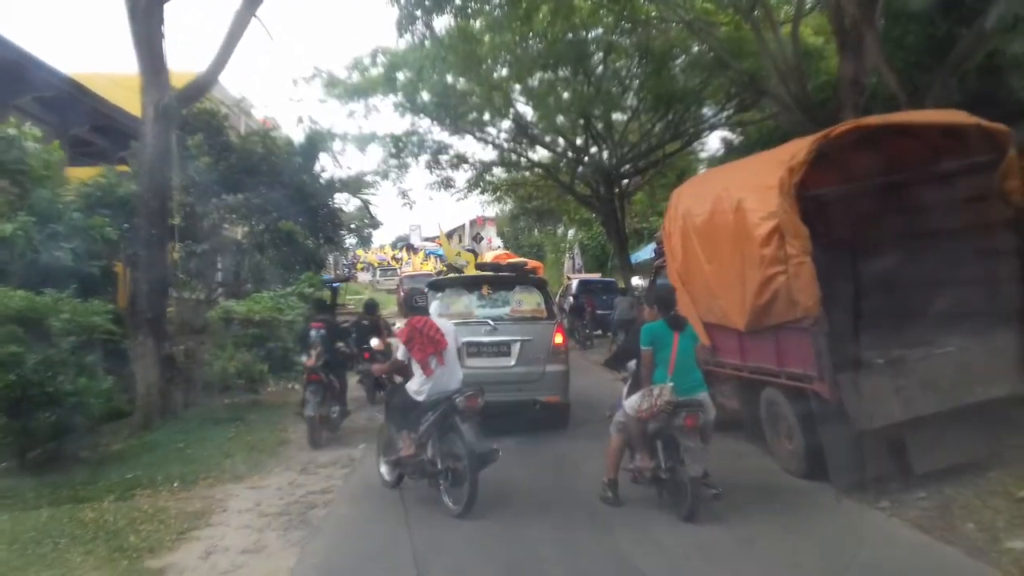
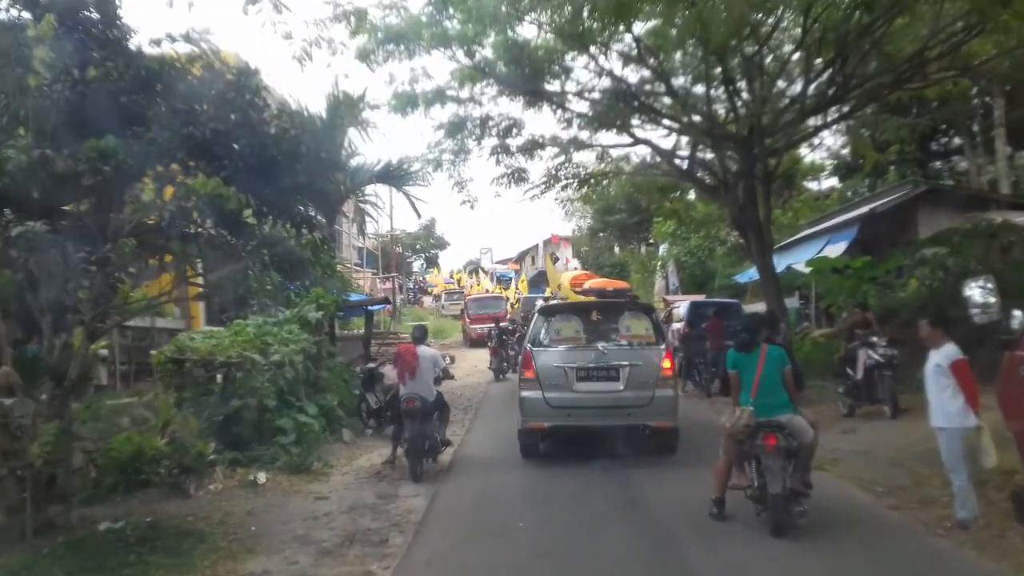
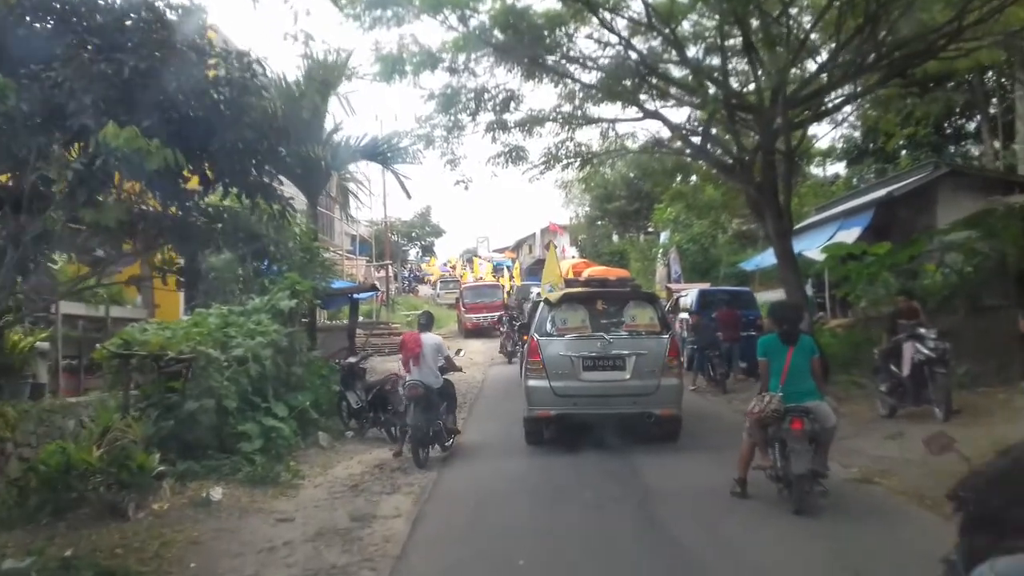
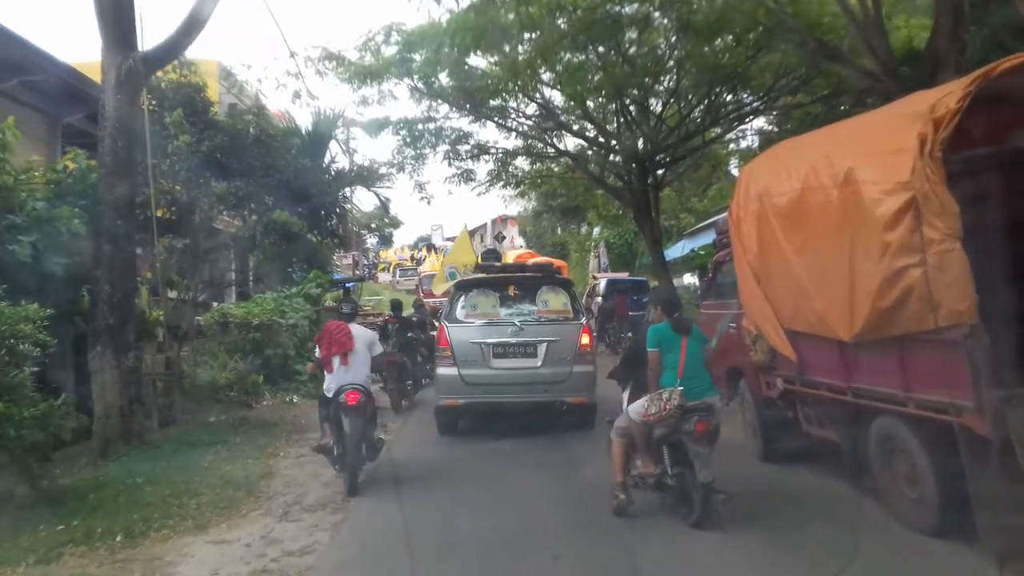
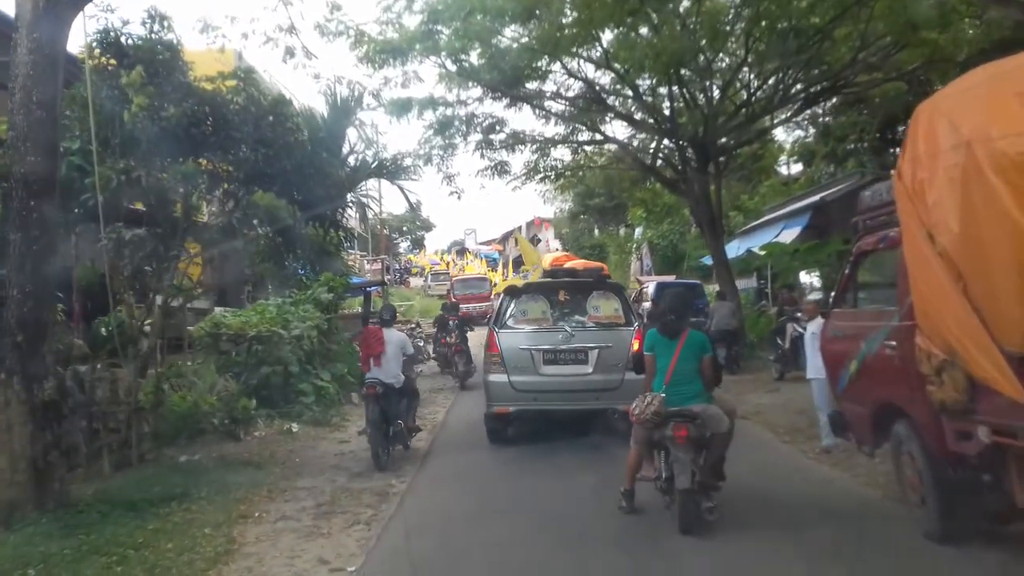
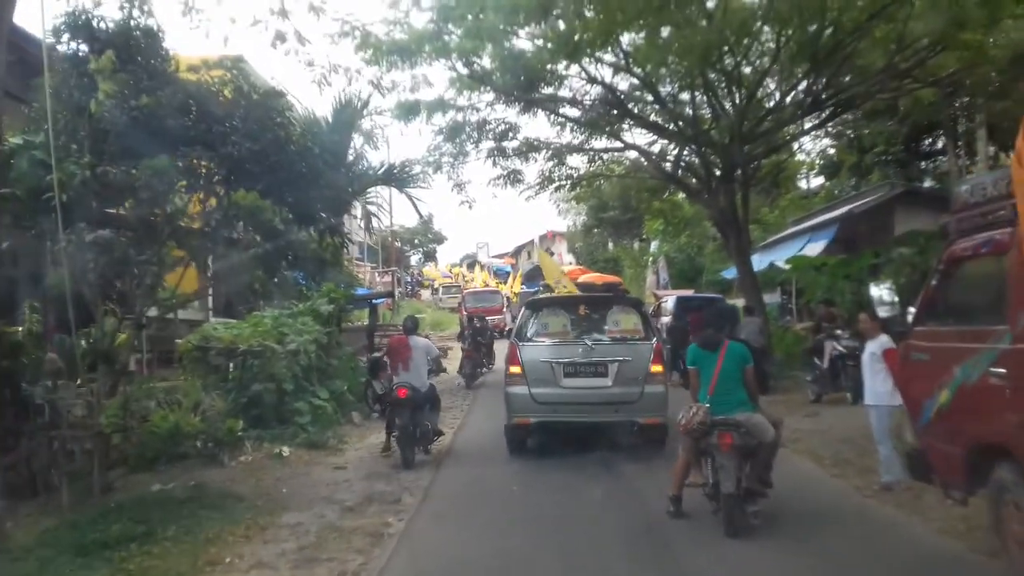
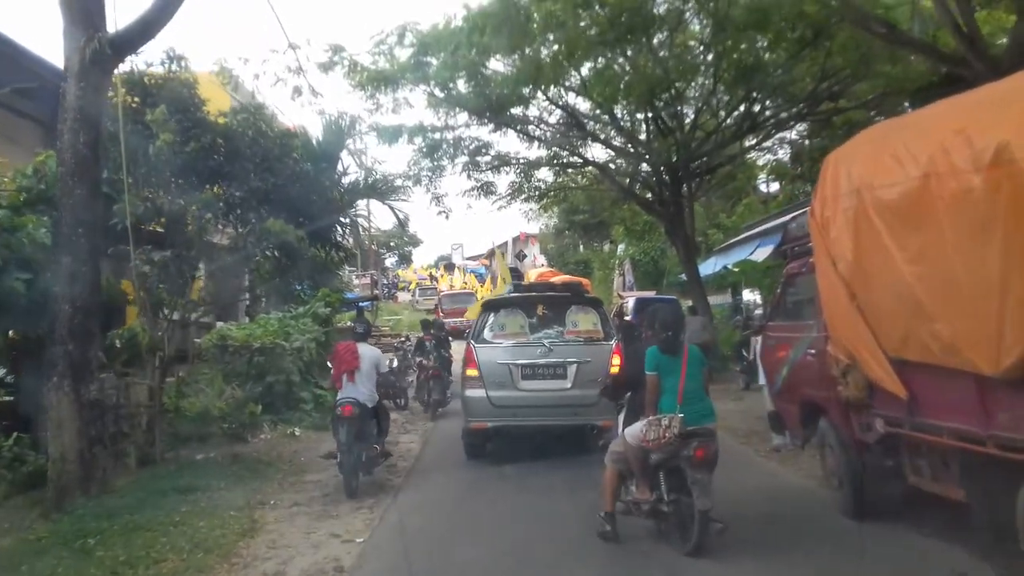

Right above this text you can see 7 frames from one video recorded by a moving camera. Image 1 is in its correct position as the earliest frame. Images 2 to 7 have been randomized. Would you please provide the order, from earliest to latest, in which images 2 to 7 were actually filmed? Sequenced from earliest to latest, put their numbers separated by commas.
4, 7, 5, 6, 2, 3
